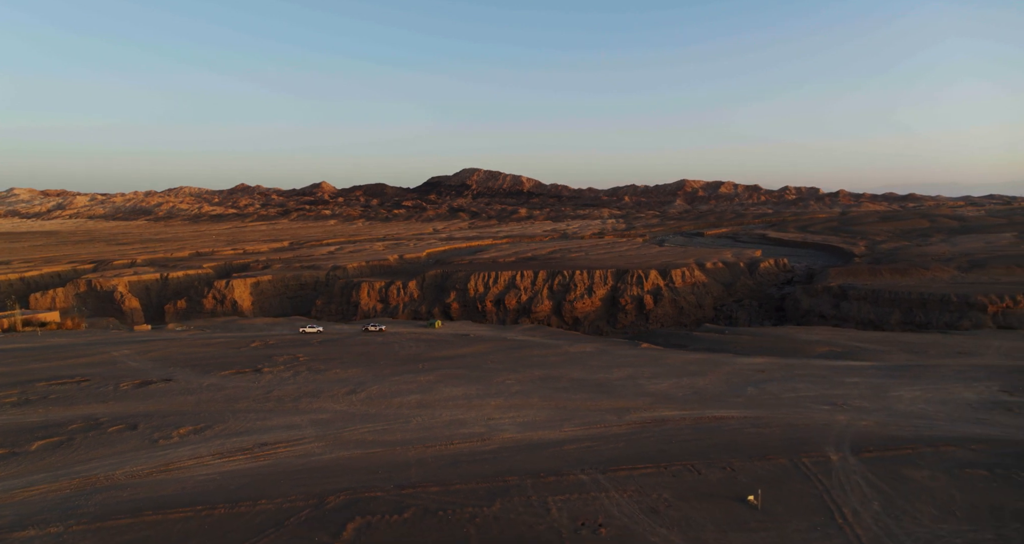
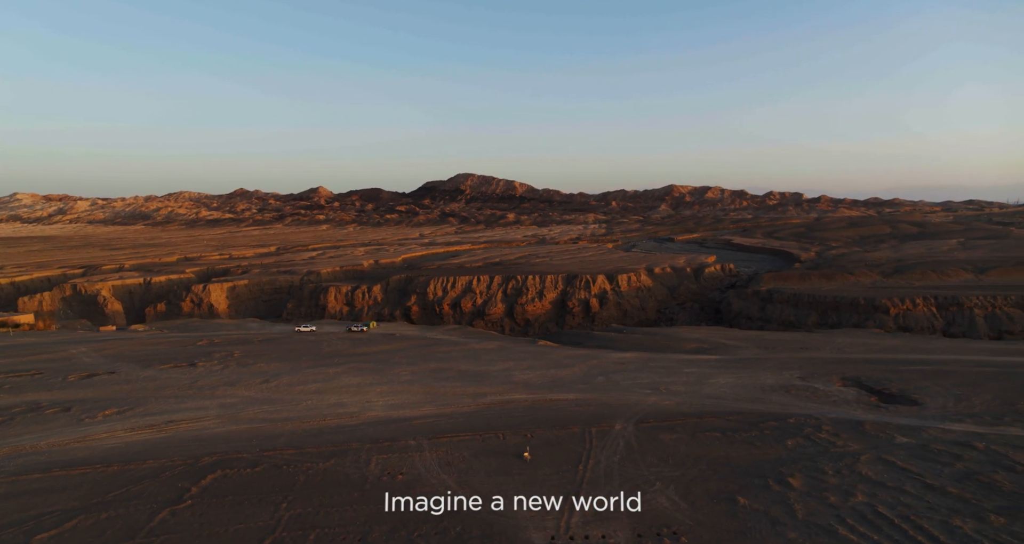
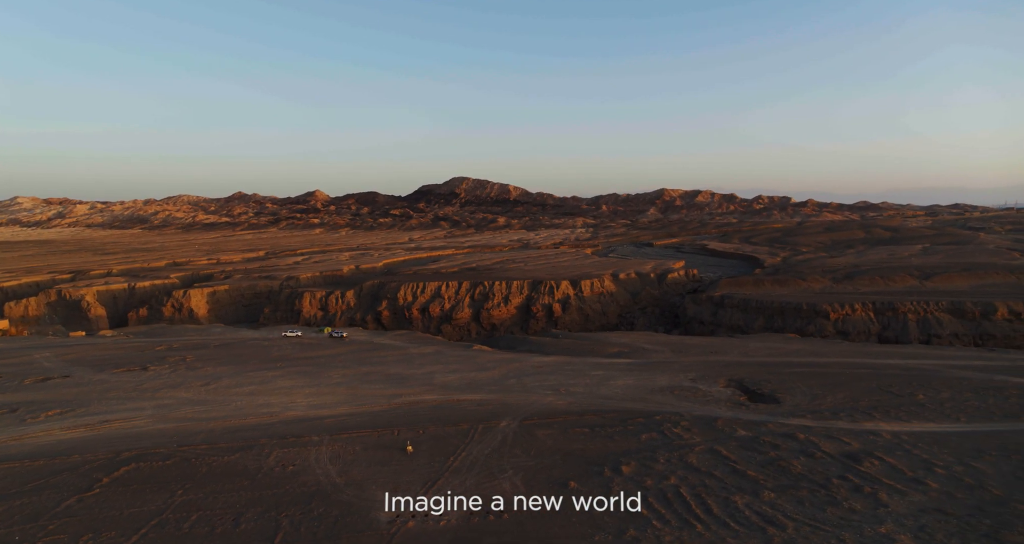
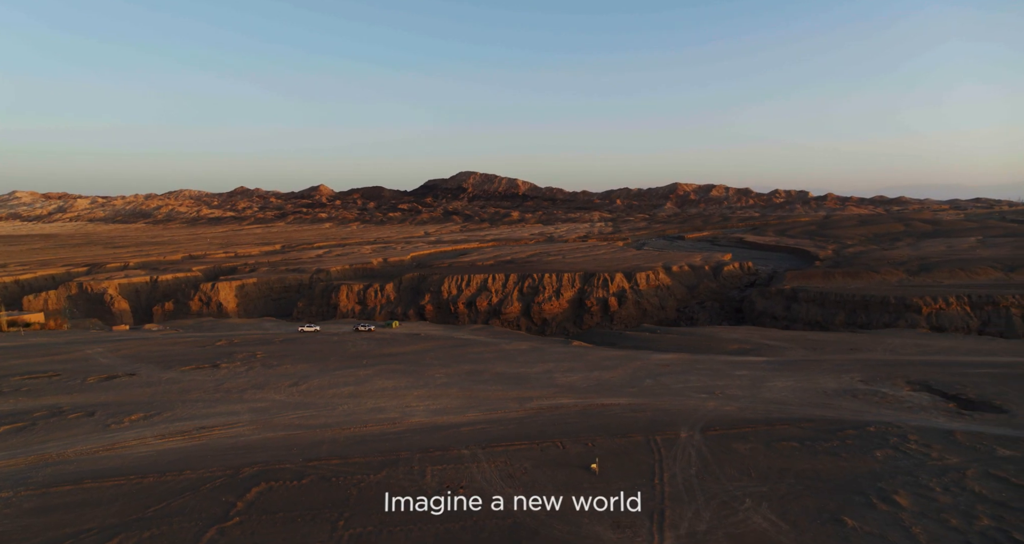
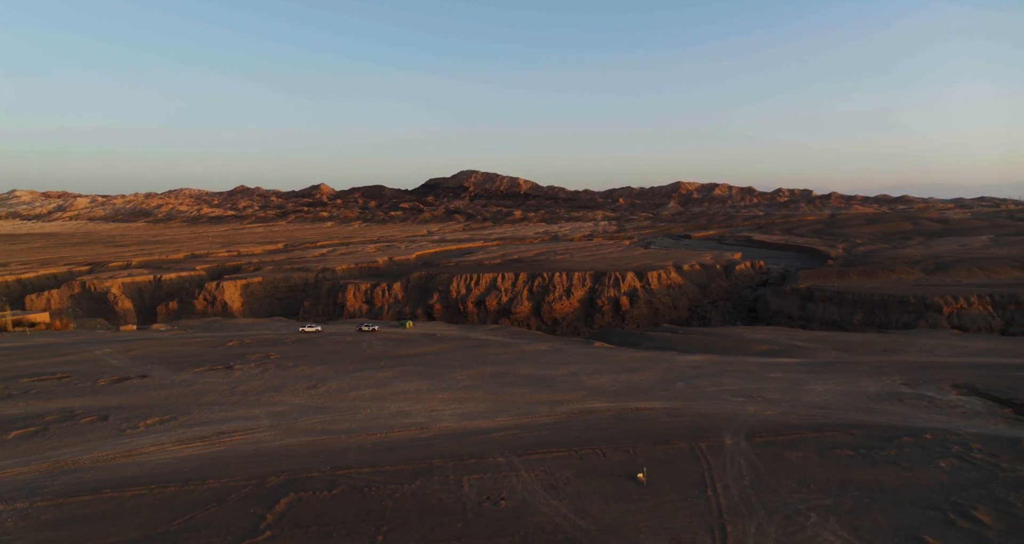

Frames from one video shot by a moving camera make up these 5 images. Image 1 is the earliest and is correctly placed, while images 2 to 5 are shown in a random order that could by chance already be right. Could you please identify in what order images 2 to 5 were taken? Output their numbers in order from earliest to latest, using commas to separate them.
5, 4, 2, 3
